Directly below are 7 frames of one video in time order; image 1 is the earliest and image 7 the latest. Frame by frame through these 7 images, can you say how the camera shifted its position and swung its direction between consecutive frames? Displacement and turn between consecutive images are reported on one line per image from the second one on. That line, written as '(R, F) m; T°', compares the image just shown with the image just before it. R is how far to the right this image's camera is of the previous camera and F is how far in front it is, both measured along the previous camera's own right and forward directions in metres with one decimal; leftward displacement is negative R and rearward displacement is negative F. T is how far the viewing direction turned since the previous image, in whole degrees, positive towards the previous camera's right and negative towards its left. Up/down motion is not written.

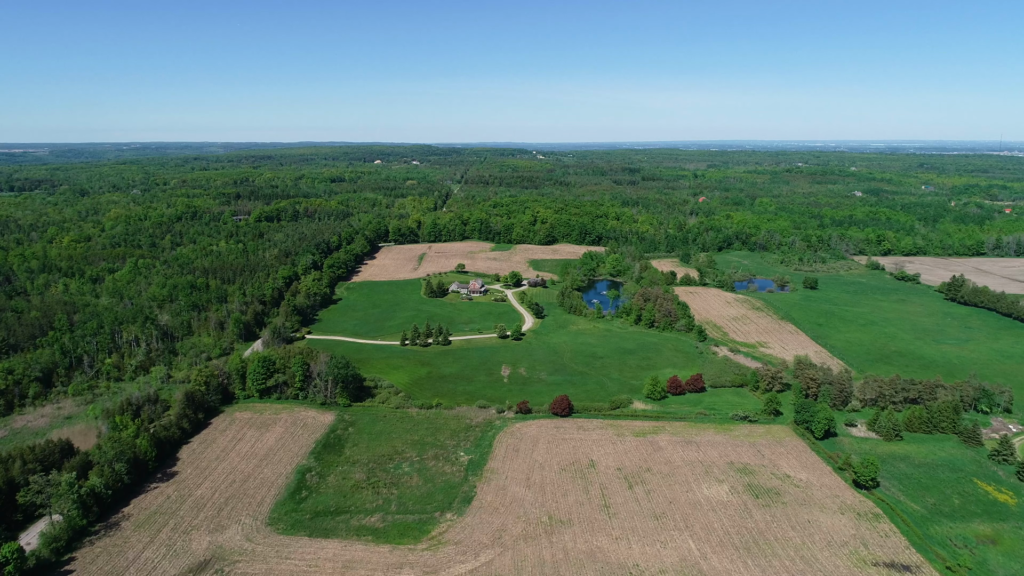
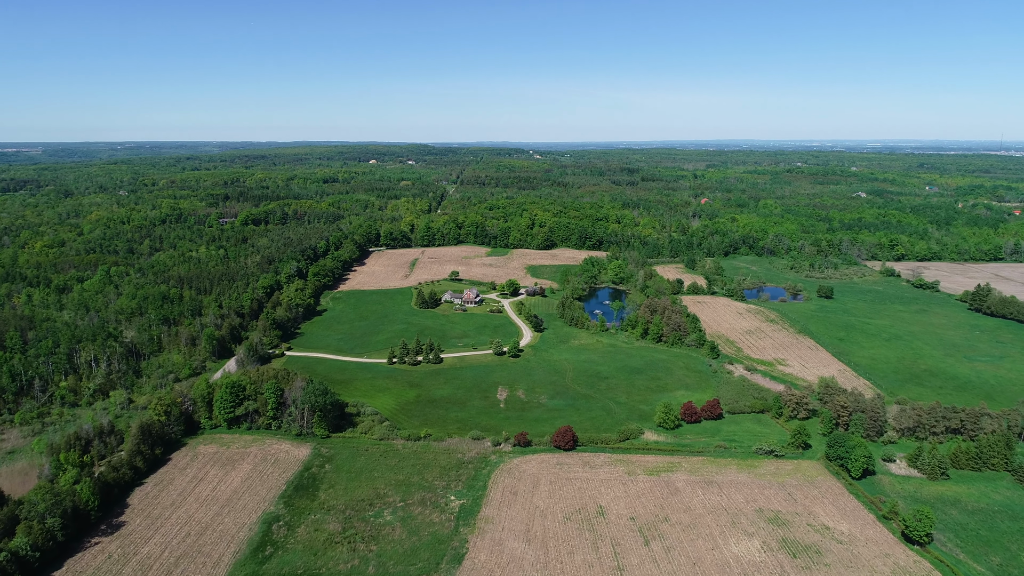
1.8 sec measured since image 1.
(0.0, +6.1) m; 0°
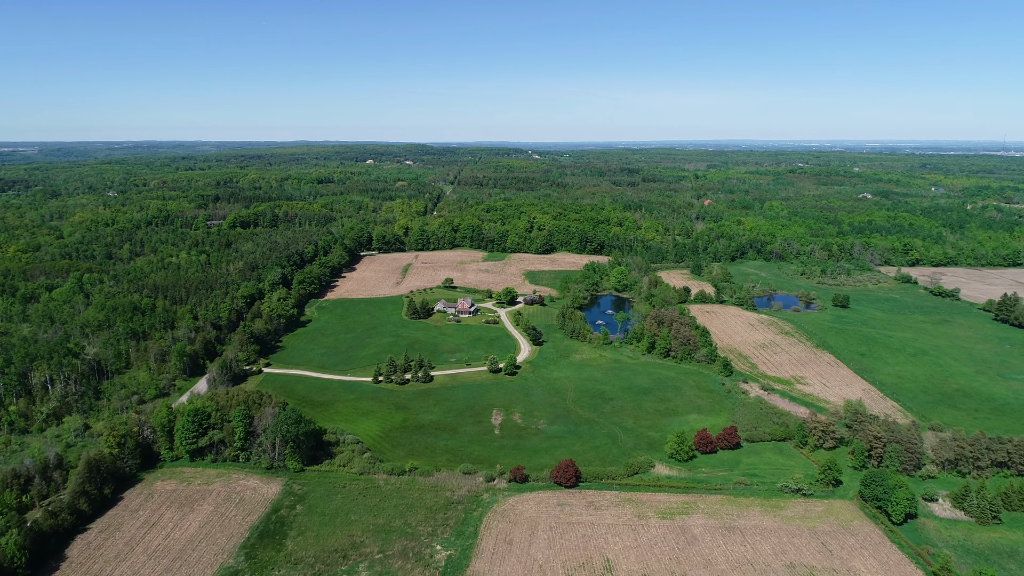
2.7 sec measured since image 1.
(+0.2, +5.5) m; 0°
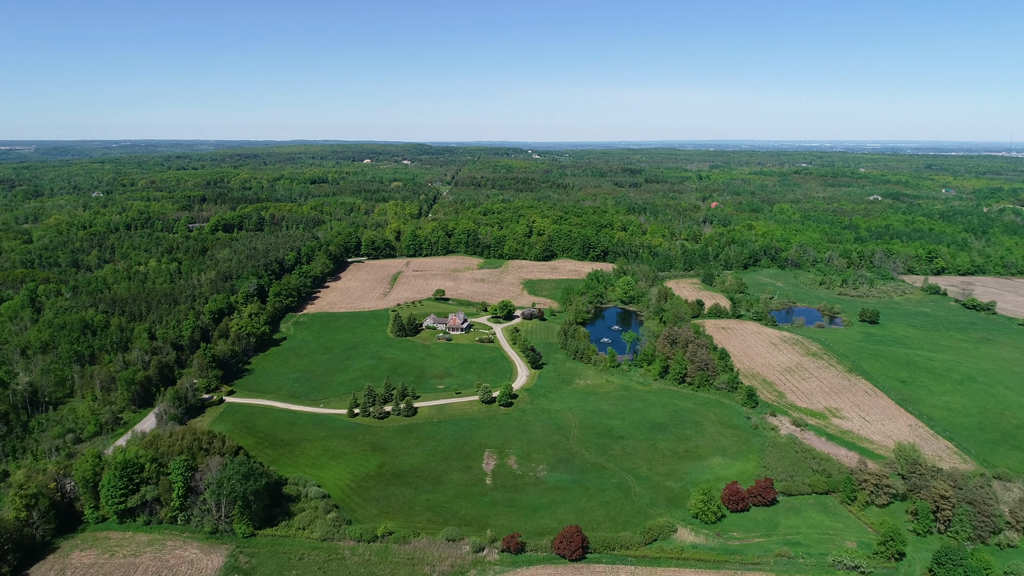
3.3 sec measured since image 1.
(+0.3, +8.1) m; 0°
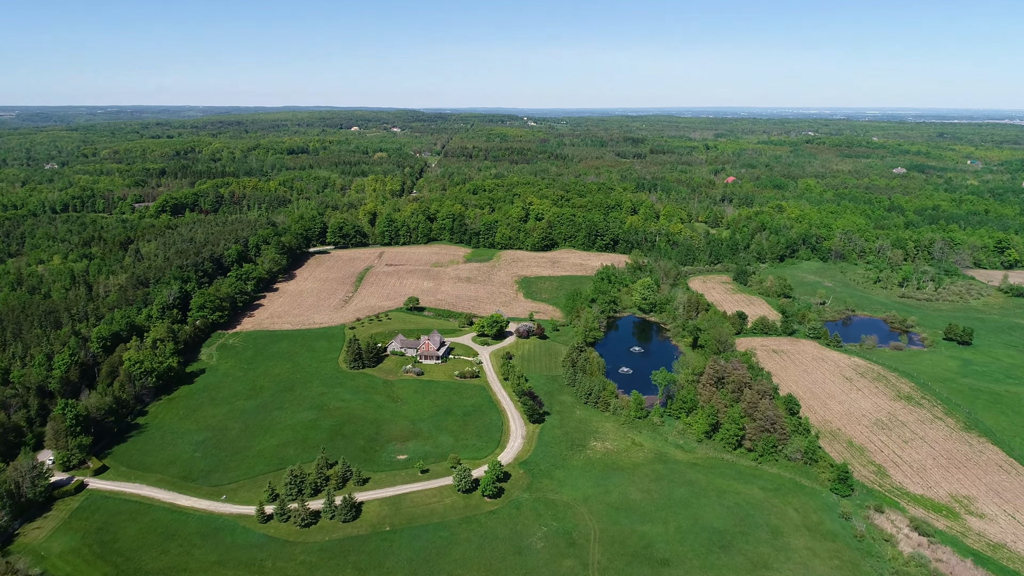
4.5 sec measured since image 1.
(+0.4, +18.7) m; 0°
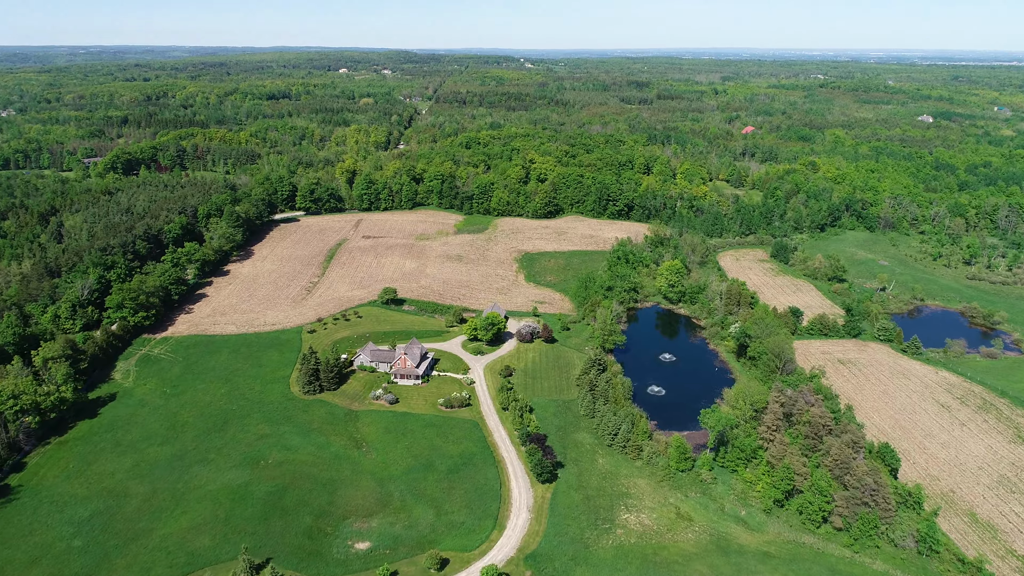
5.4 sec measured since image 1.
(-0.3, +13.5) m; 0°
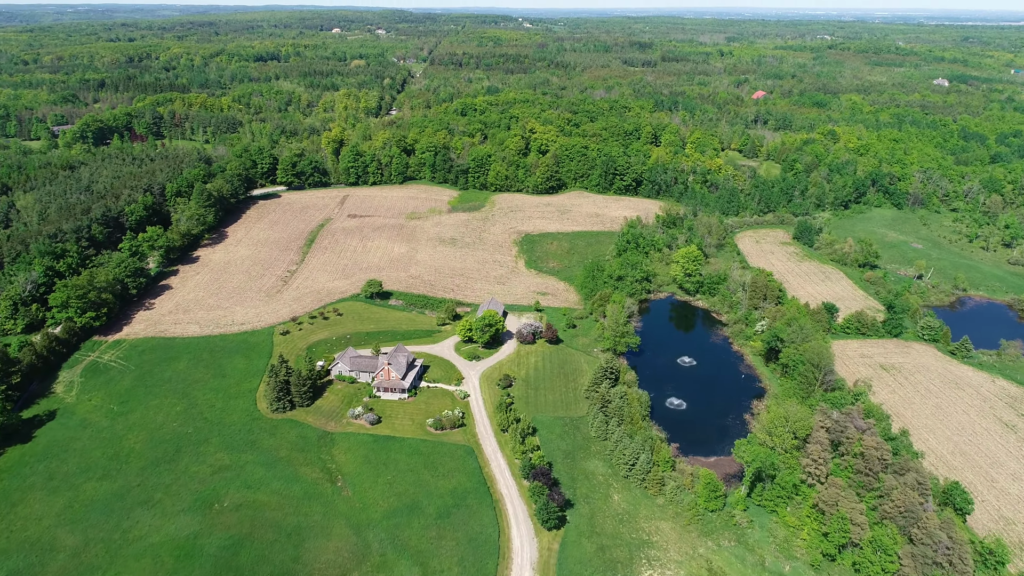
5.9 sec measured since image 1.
(-0.1, +6.3) m; 0°
